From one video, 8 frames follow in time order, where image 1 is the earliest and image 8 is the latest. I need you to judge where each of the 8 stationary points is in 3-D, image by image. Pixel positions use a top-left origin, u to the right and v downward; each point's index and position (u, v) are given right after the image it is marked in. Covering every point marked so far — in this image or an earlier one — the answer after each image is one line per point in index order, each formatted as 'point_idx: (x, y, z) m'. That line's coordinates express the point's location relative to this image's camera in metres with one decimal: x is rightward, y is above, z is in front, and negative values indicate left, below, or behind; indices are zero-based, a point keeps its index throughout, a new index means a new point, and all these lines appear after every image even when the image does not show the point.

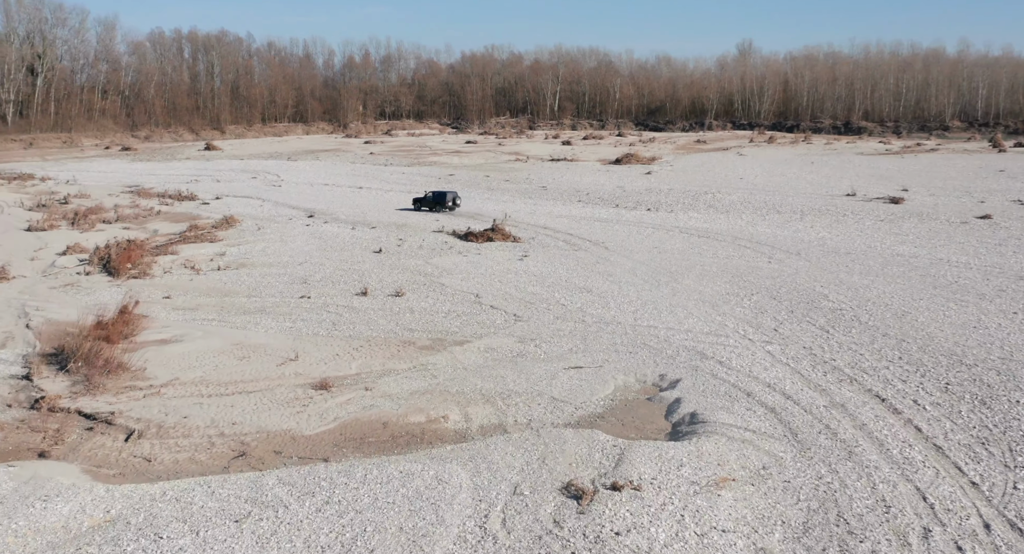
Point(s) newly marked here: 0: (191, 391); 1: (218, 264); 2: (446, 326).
0: (-3.6, -1.3, +9.1) m
1: (-6.0, +0.2, +16.3) m
2: (-1.0, -0.8, +12.5) m
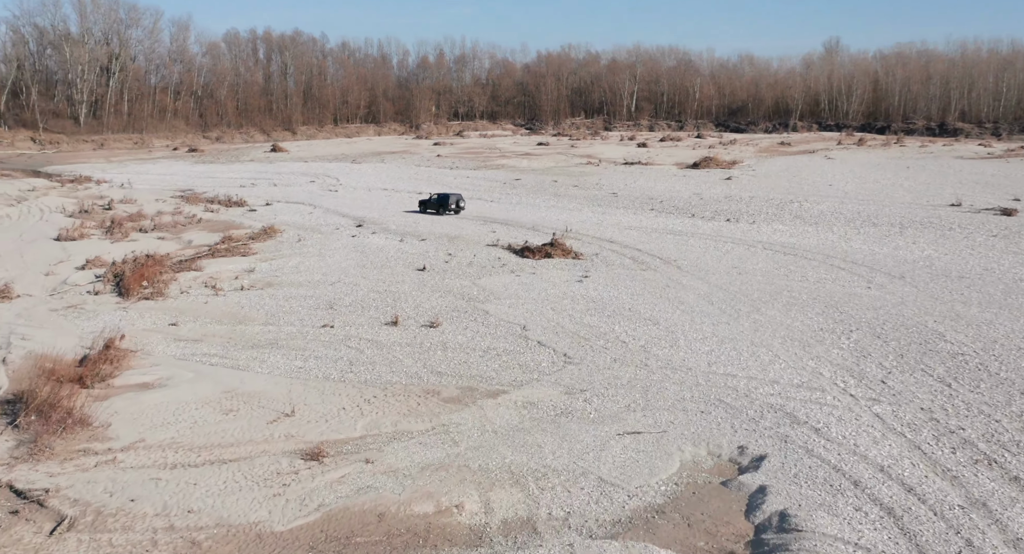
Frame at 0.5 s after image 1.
0: (-3.3, -1.7, +7.5) m
1: (-5.0, -0.1, +14.8) m
2: (-0.4, -1.2, +10.6) m
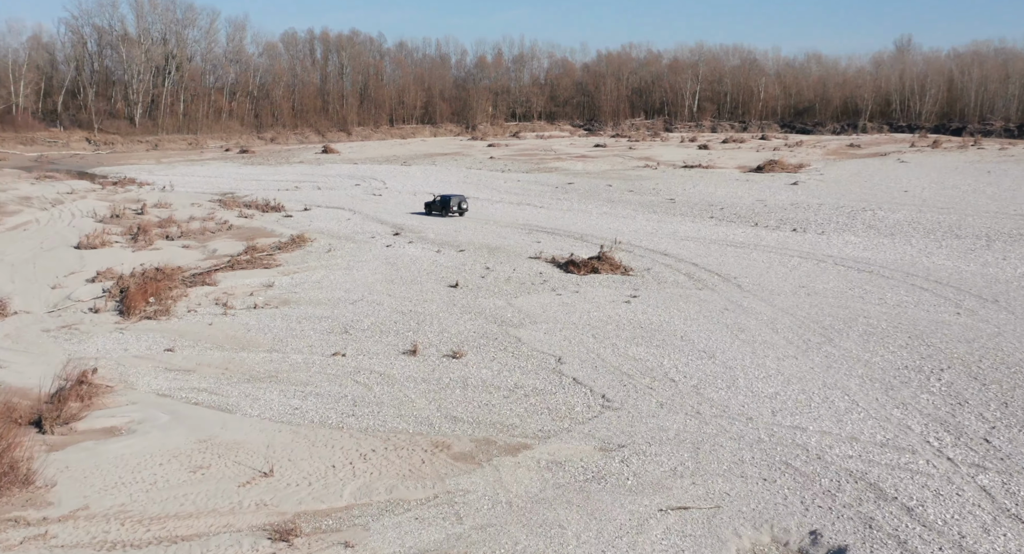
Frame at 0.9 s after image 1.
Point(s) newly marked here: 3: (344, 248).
0: (-3.2, -2.0, +6.2) m
1: (-4.3, -0.4, +13.6) m
2: (-0.1, -1.6, +9.1) m
3: (-4.1, +0.7, +19.5) m
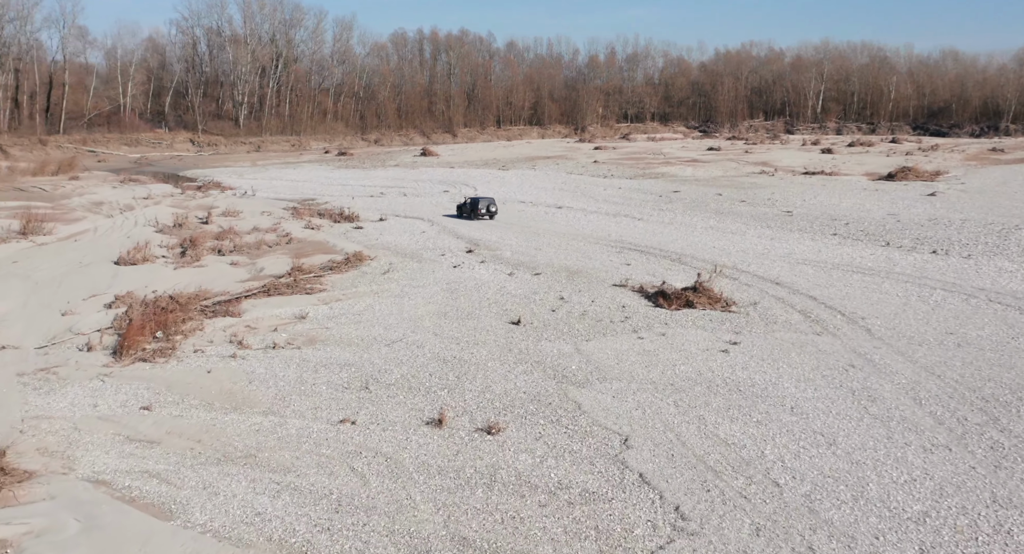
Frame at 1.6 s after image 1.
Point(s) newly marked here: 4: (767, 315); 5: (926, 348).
0: (-3.3, -2.5, +4.2) m
1: (-3.4, -0.9, +11.7) m
2: (+0.2, -2.1, +6.7) m
3: (-2.3, +0.2, +17.4) m
4: (+4.6, -0.7, +14.6) m
5: (+6.7, -1.1, +13.0) m
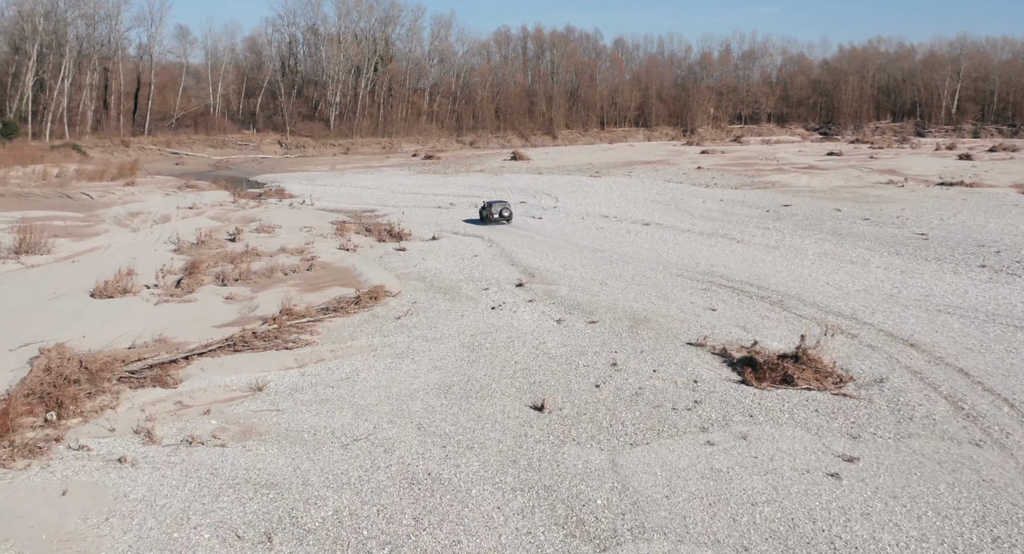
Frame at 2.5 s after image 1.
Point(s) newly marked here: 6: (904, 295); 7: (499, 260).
0: (-4.3, -3.2, +1.2) m
1: (-3.3, -1.6, +8.6) m
2: (-0.5, -3.0, +3.2) m
3: (-1.4, -0.6, +14.2) m
4: (+5.0, -1.6, +10.5) m
5: (+6.8, -2.1, +8.6) m
6: (+8.2, -0.4, +16.8) m
7: (-0.3, +0.4, +19.2) m
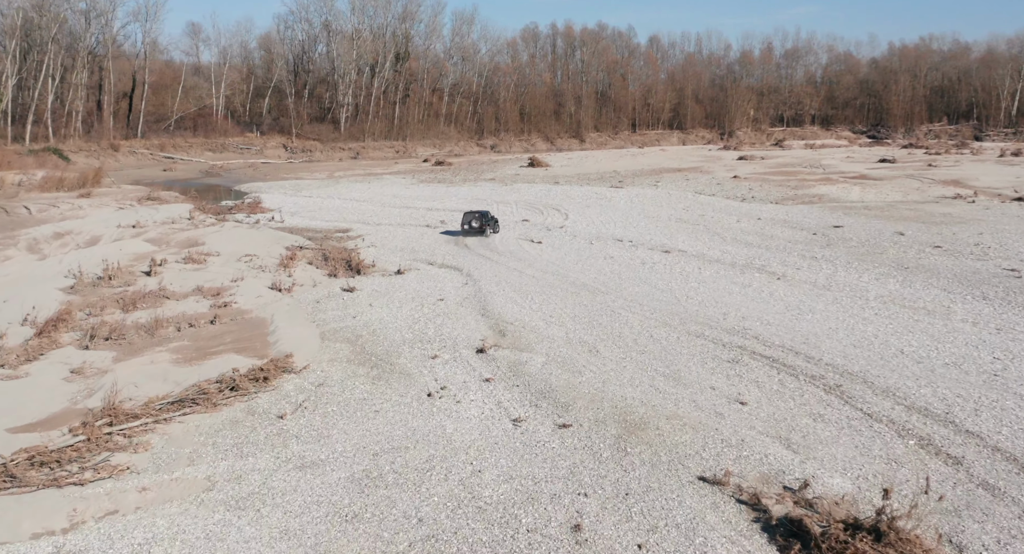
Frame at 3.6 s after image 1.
0: (-5.6, -4.1, -2.9) m
1: (-4.3, -2.5, +4.5) m
2: (-1.7, -3.9, -1.0) m
3: (-2.2, -1.5, +10.0) m
4: (+4.1, -2.6, +6.1) m
5: (+5.8, -3.2, +4.1) m
6: (+7.6, -1.5, +12.2) m
7: (-0.8, -0.5, +15.0) m
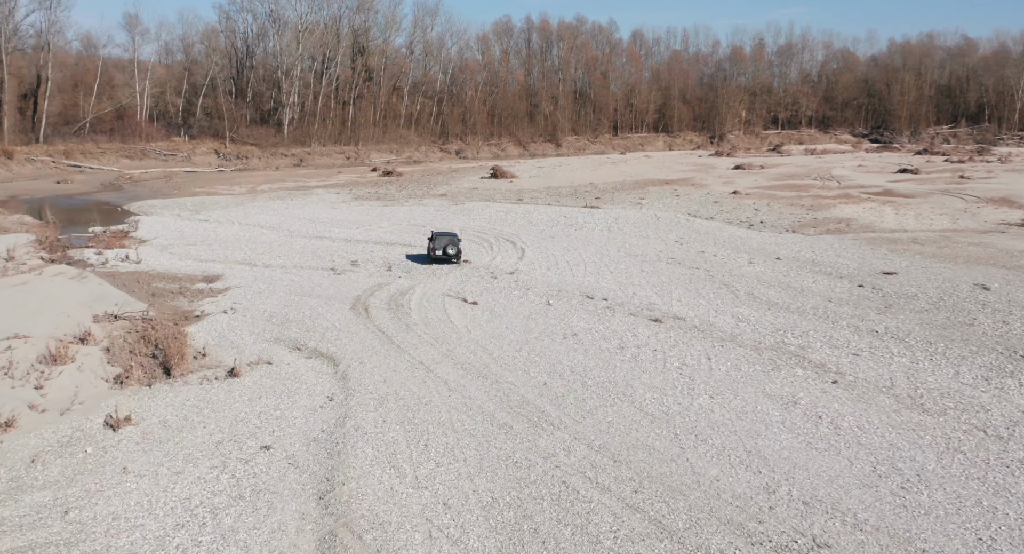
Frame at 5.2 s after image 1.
0: (-6.6, -5.5, -9.6) m
1: (-5.4, -3.9, -2.2) m
2: (-2.7, -5.3, -7.7) m
3: (-3.4, -2.9, +3.3) m
4: (+2.9, -4.1, -0.5) m
5: (+4.7, -4.6, -2.5) m
6: (+6.3, -2.9, +5.7) m
7: (-2.1, -1.9, +8.3) m
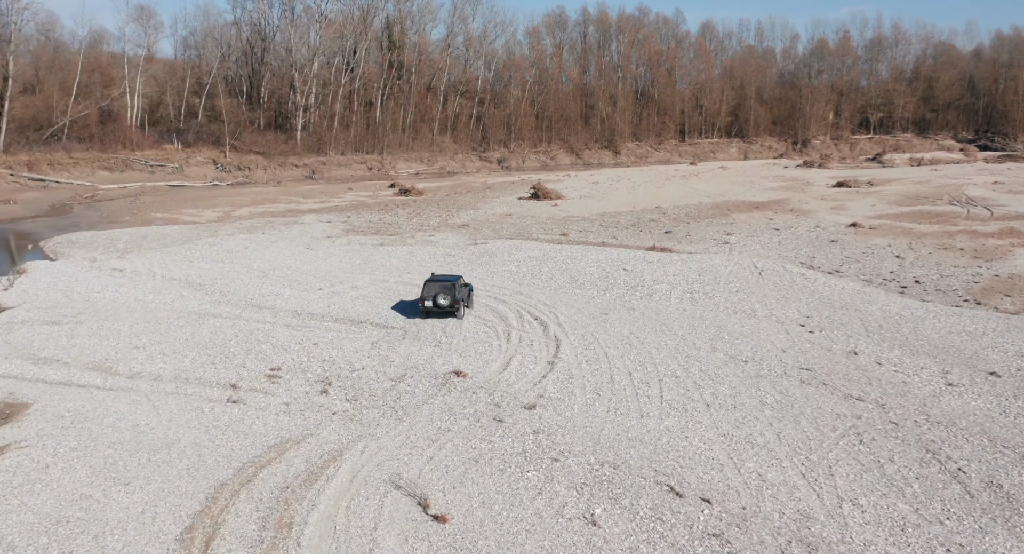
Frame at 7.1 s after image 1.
0: (-8.2, -7.2, -17.1) m
1: (-6.5, -5.6, -9.8) m
2: (-4.2, -7.0, -15.4) m
3: (-4.2, -4.7, -4.4) m
4: (+1.9, -5.8, -8.6) m
5: (+3.6, -6.4, -10.7) m
6: (+5.7, -4.7, -2.6) m
7: (-2.6, -3.7, +0.6) m
